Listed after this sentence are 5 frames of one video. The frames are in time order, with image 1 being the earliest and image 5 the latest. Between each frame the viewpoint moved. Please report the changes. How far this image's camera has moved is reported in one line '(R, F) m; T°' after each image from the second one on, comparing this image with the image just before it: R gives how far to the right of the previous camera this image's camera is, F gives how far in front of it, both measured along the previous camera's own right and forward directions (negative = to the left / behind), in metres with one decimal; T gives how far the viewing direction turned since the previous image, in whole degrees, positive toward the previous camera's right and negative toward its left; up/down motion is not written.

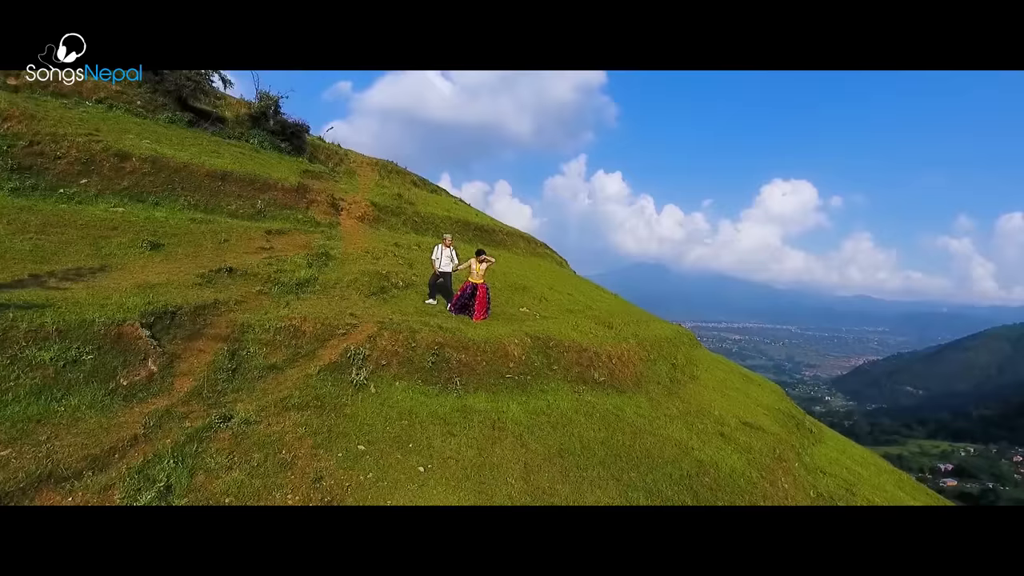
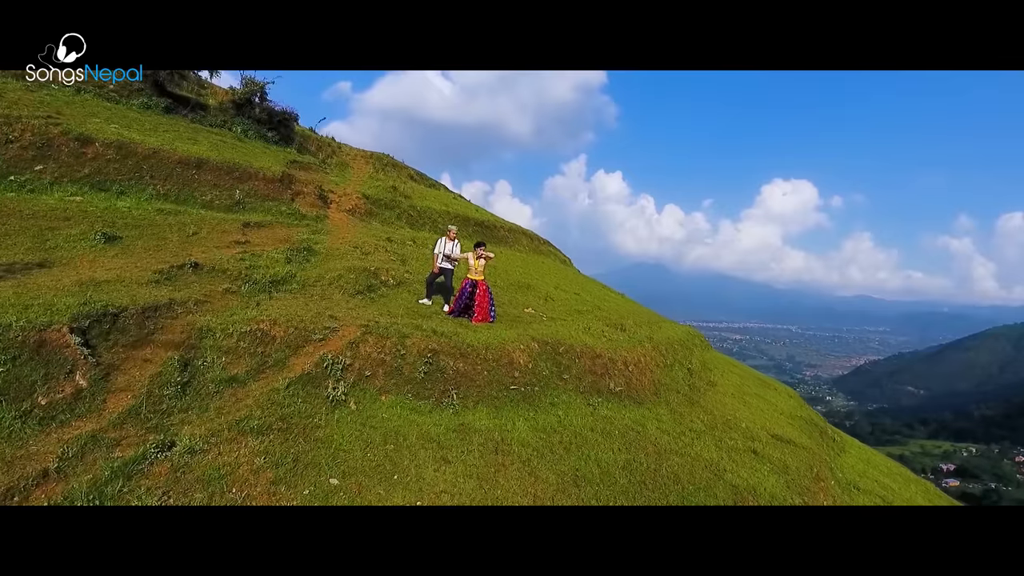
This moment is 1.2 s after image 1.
(0.0, +0.7) m; 0°
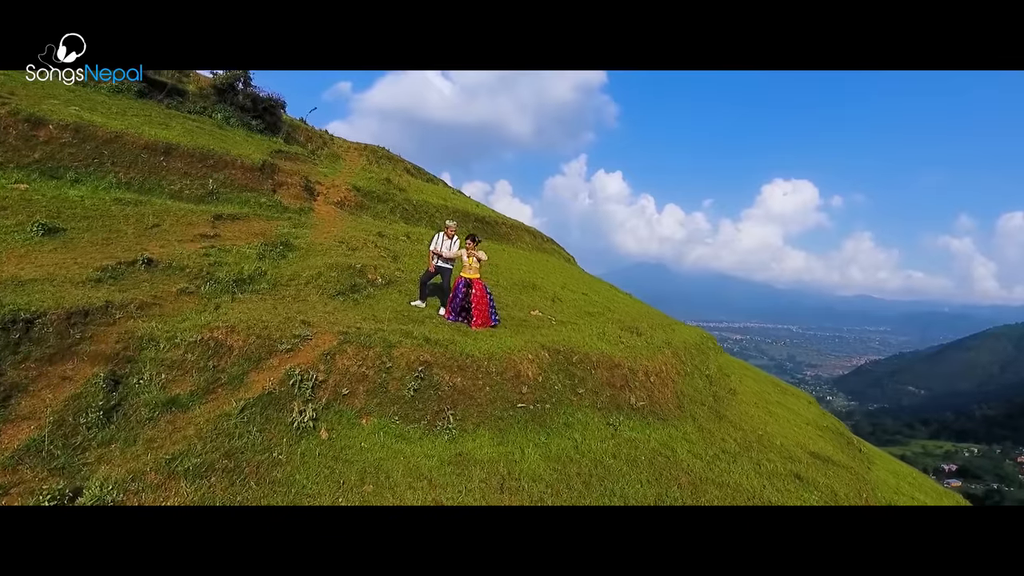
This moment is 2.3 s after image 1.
(-0.1, +0.7) m; 0°
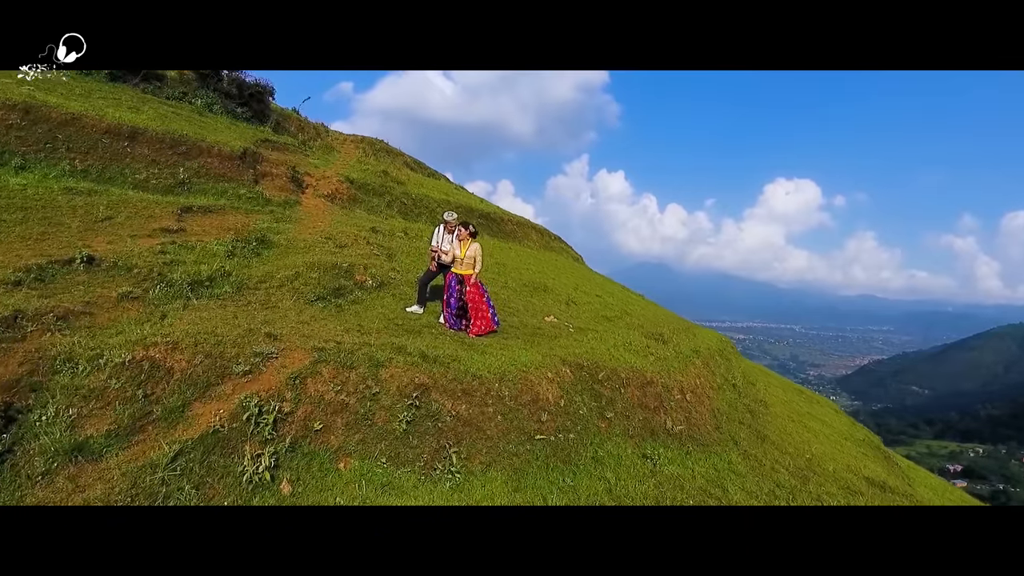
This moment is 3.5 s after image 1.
(-0.1, +0.8) m; 0°
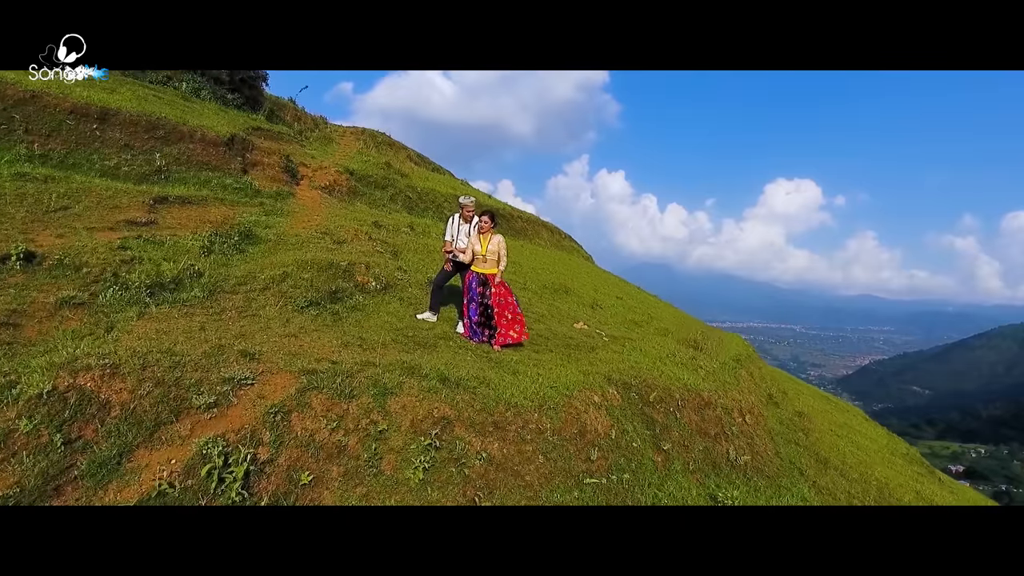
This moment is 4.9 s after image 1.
(-0.2, +0.7) m; 0°
